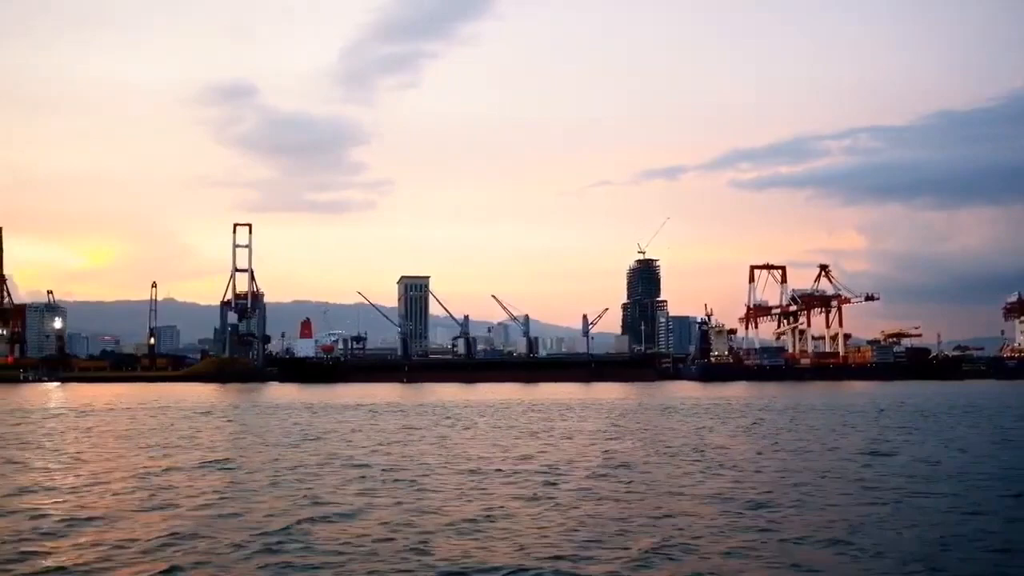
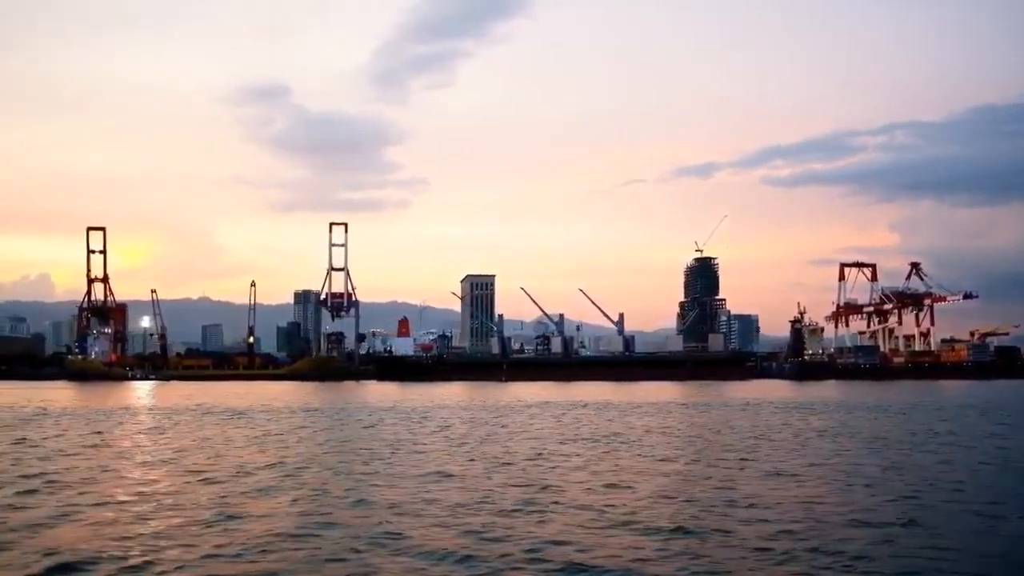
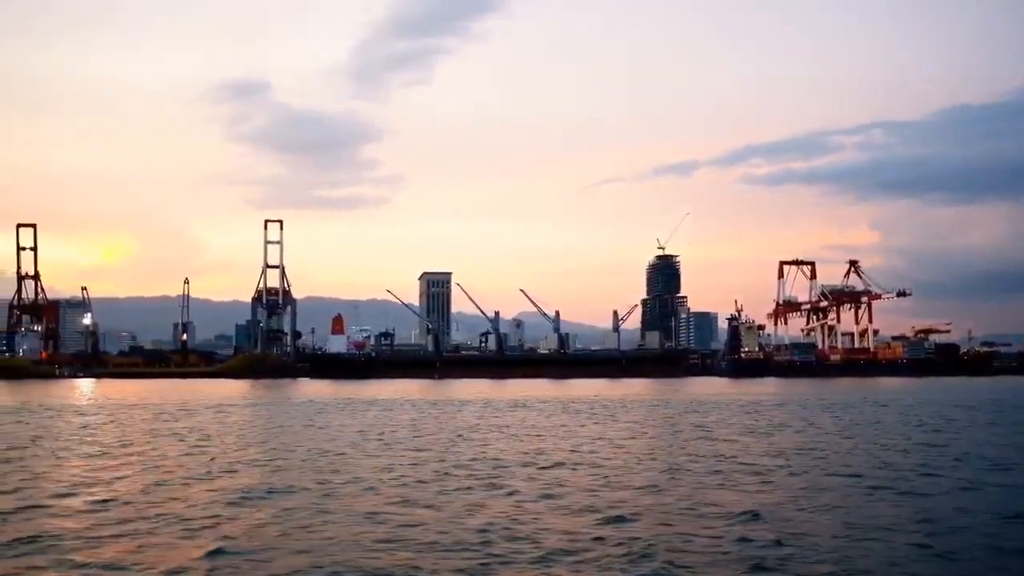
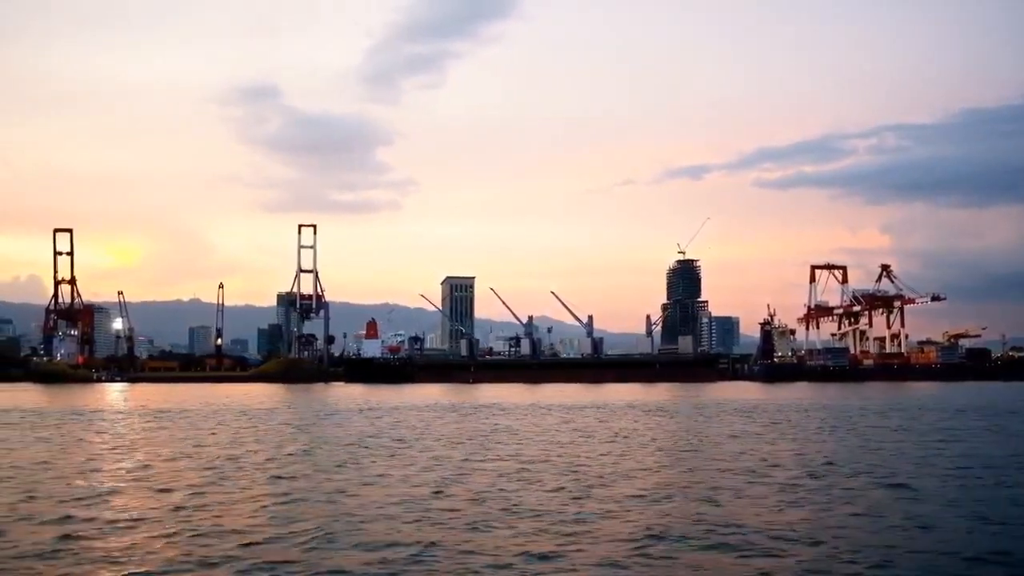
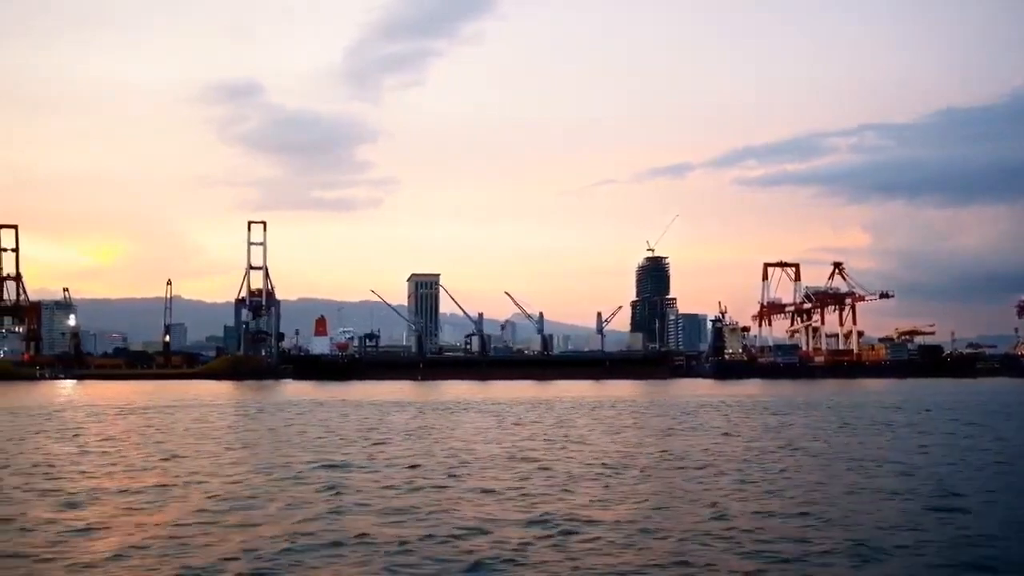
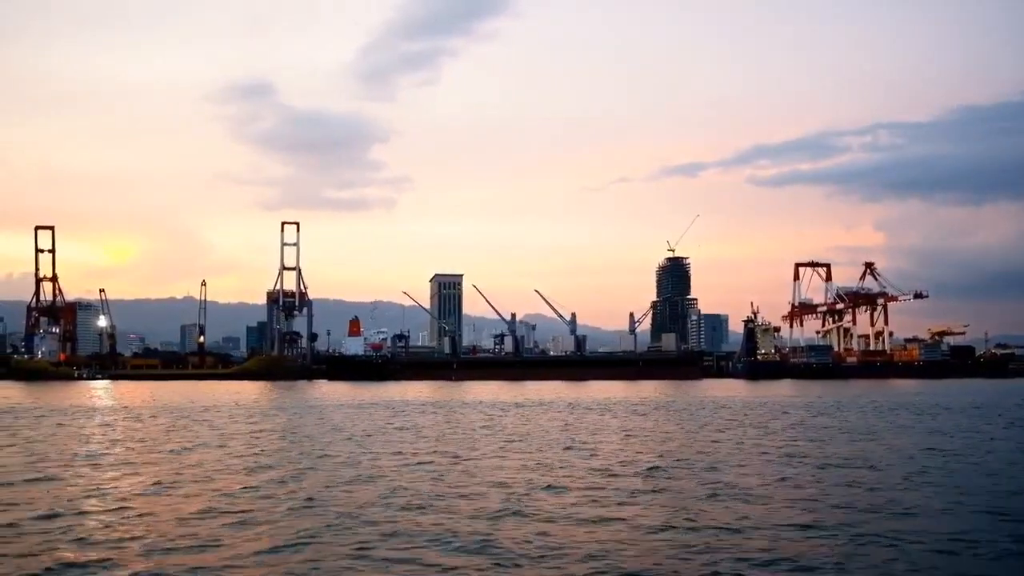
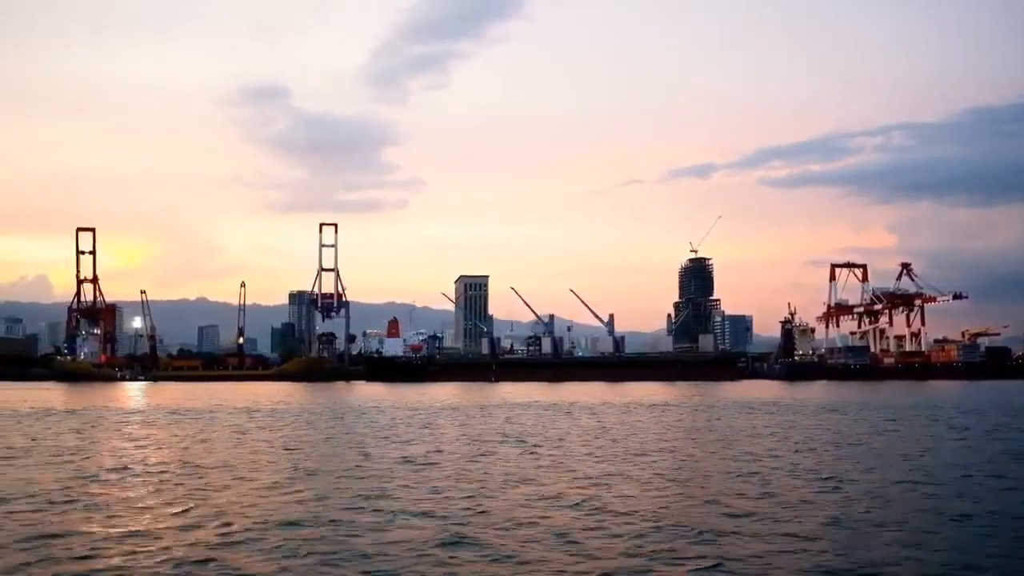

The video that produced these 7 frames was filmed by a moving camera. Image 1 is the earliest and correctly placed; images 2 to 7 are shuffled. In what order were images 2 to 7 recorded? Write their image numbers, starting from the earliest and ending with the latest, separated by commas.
5, 3, 6, 4, 7, 2
